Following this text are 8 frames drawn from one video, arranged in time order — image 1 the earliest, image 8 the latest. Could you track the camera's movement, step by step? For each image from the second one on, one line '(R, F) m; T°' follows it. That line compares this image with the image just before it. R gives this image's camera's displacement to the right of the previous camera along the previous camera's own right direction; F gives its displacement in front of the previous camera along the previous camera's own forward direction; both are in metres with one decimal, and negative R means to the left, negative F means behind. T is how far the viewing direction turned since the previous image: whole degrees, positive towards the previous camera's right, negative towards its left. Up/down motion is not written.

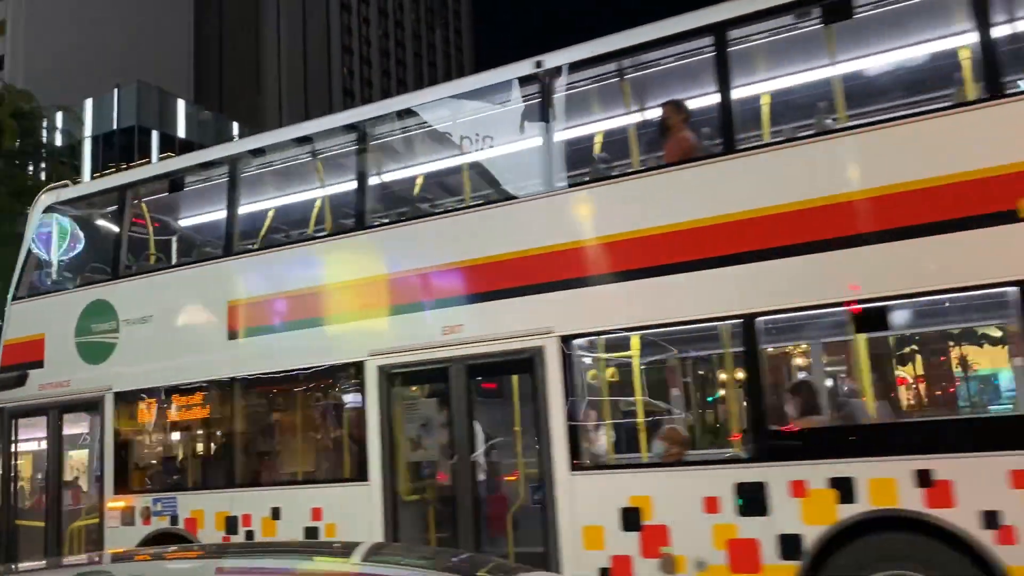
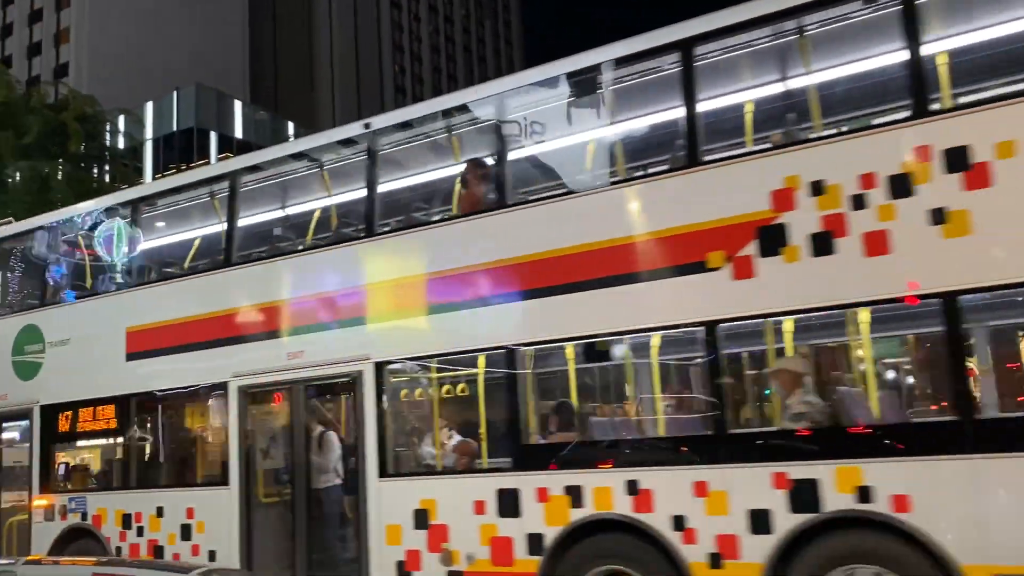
(+0.3, -0.2) m; -3°
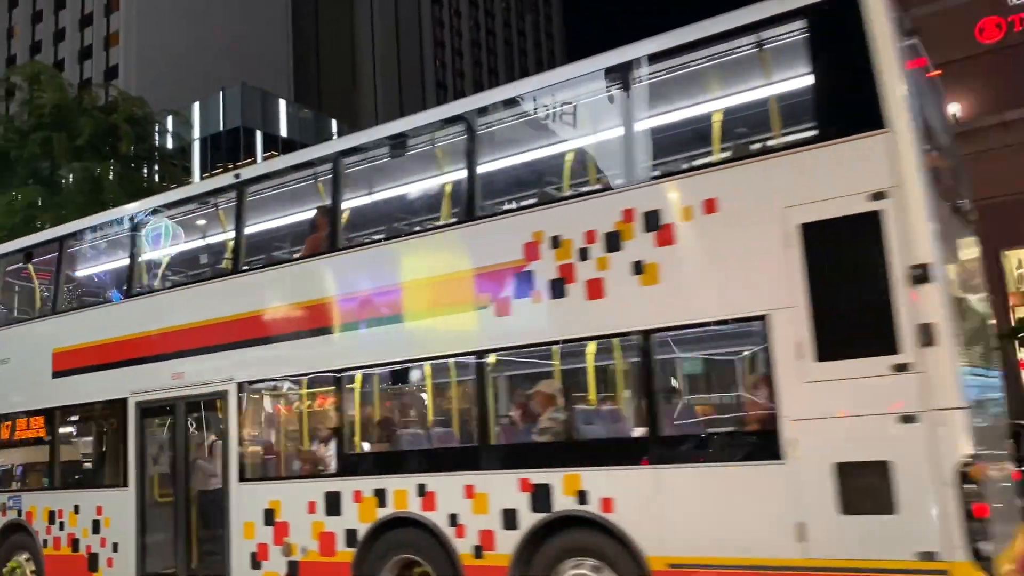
(+1.2, -0.6) m; -3°
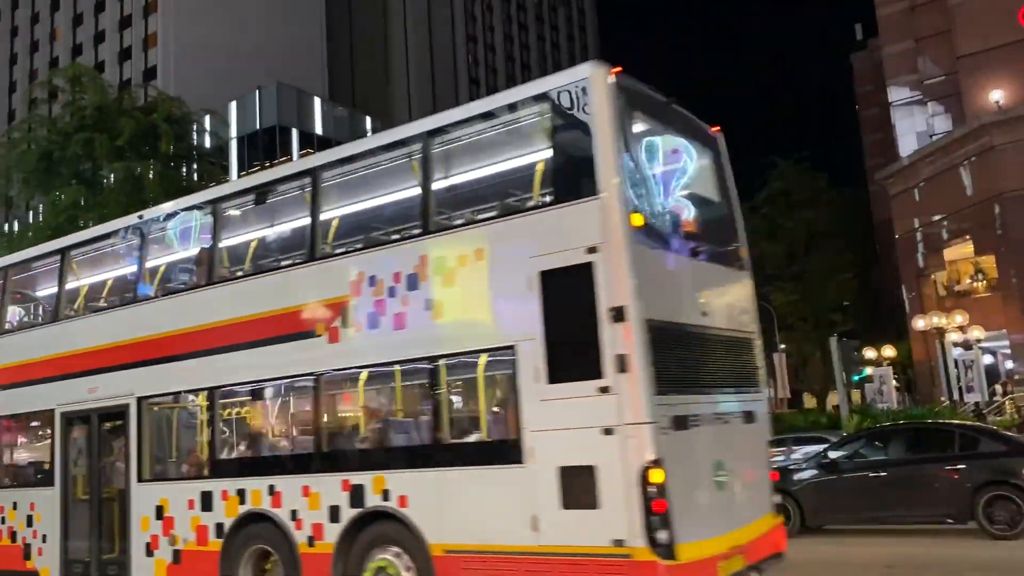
(+1.2, -0.7) m; -2°
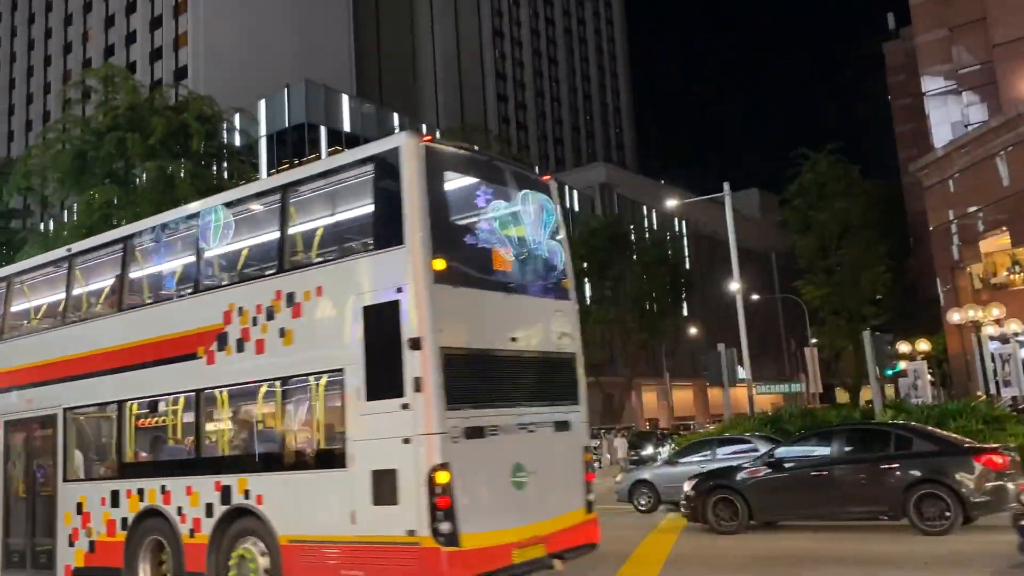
(+1.2, -0.8) m; -2°
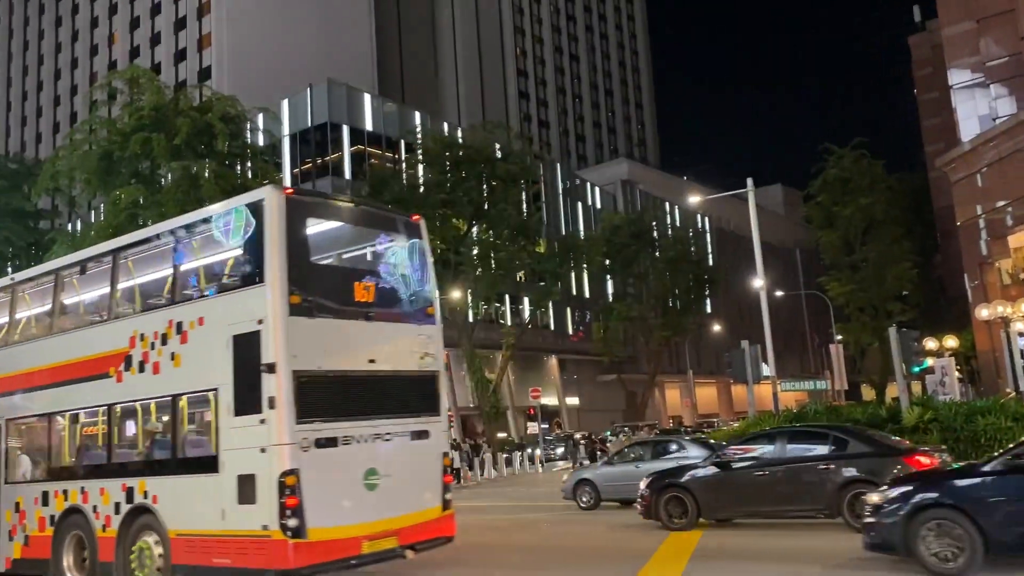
(+1.2, -0.8) m; -1°
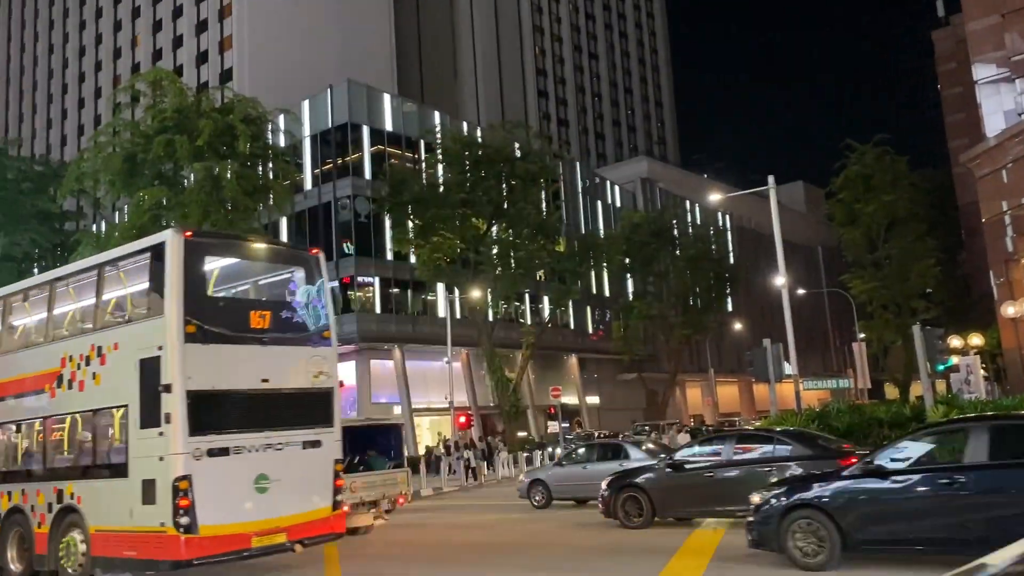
(+1.2, -0.9) m; -1°
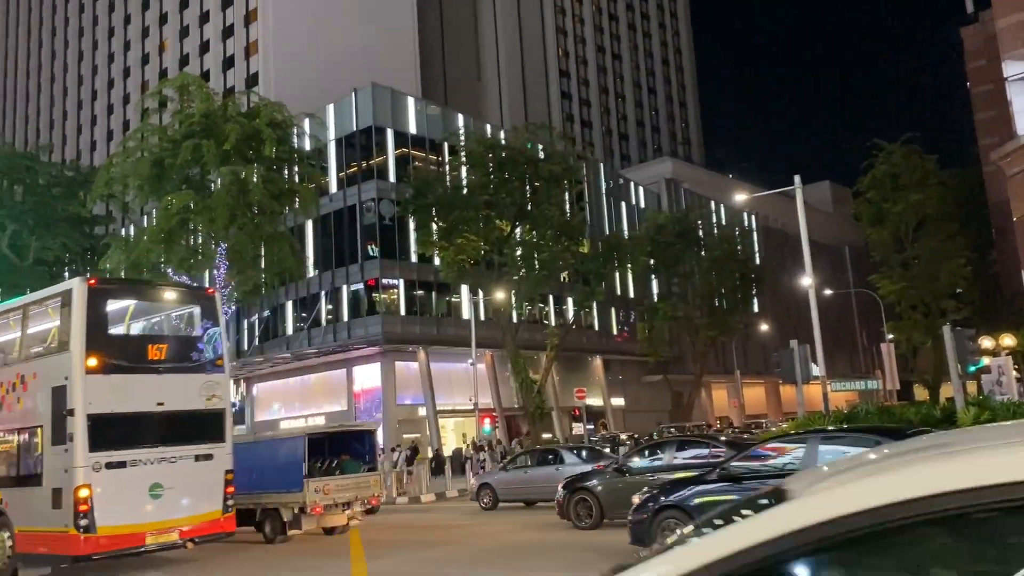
(+1.6, -1.1) m; -2°
